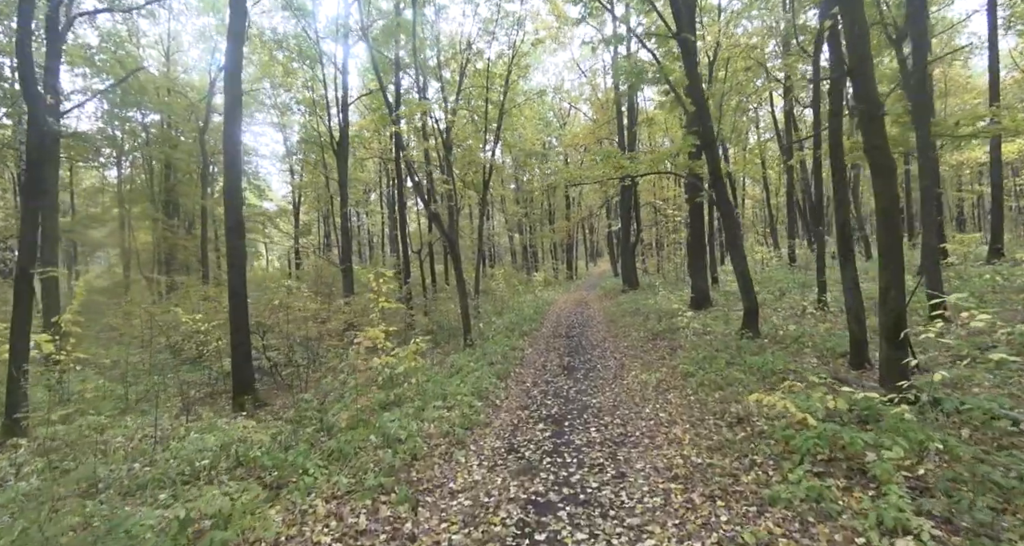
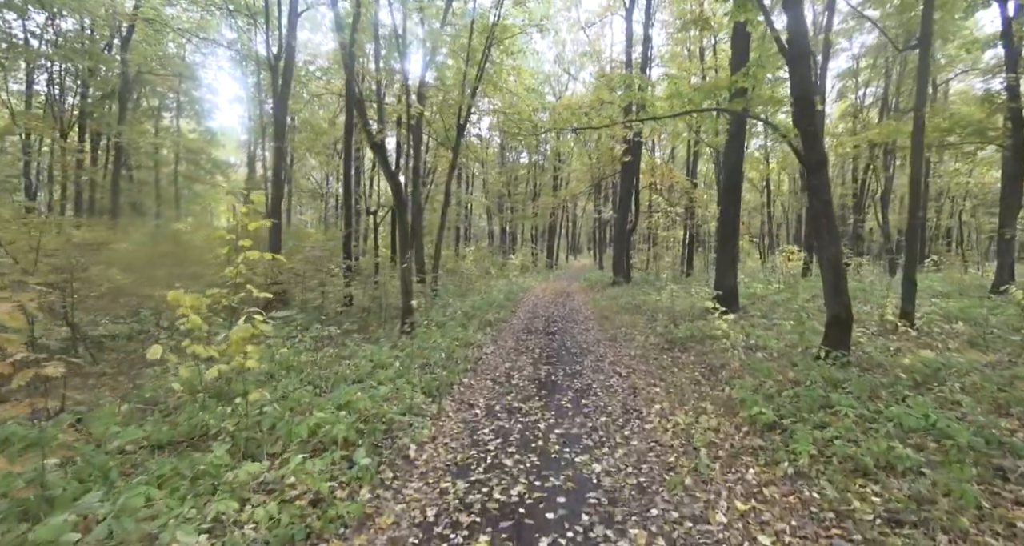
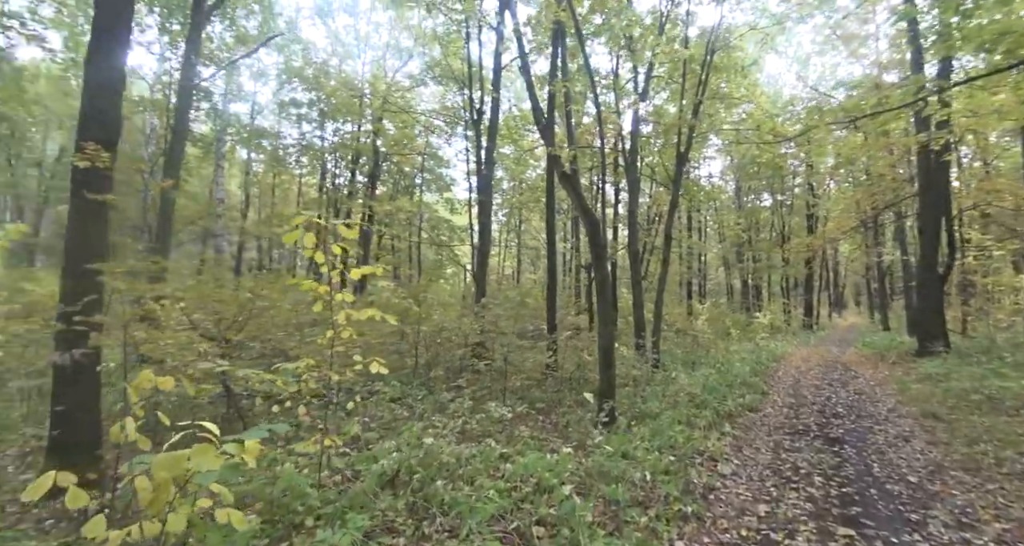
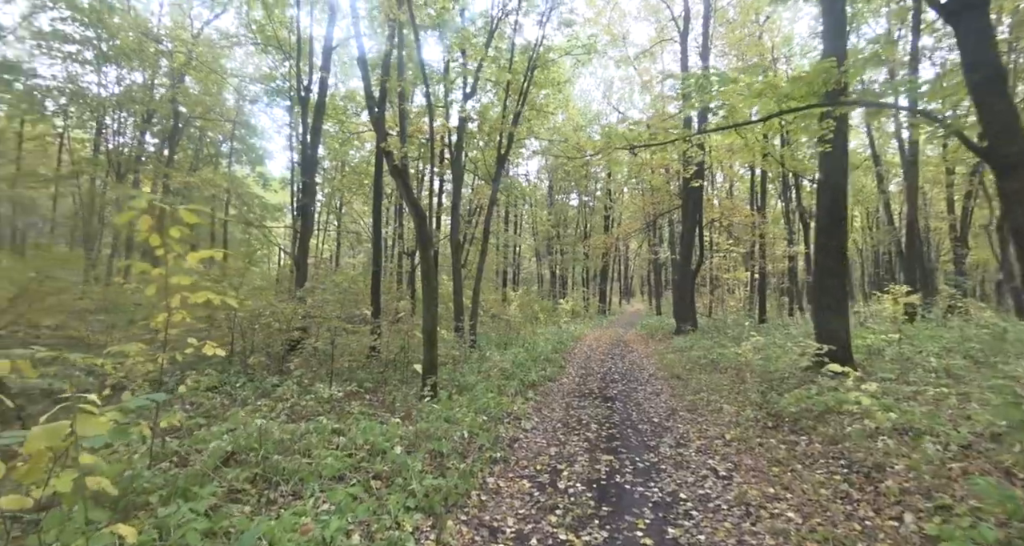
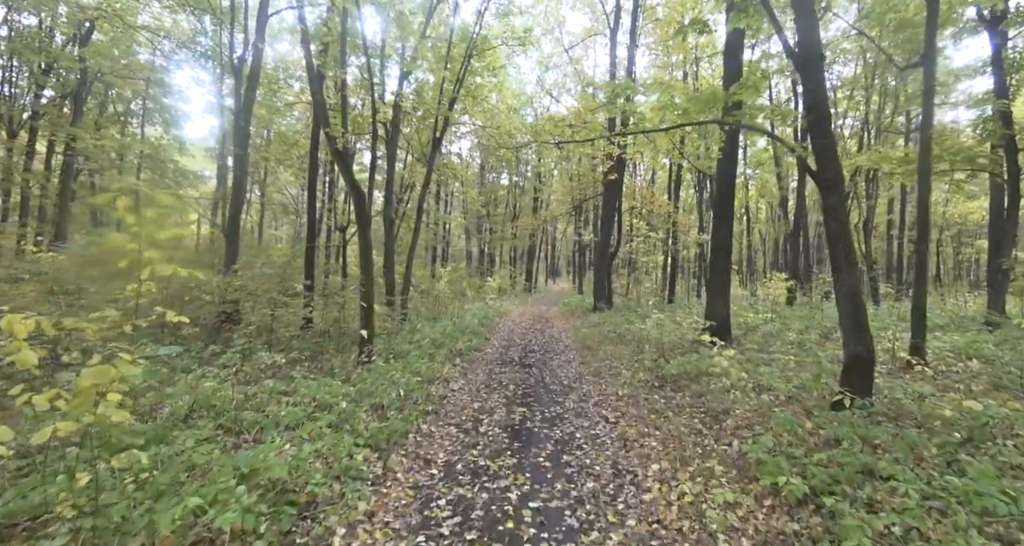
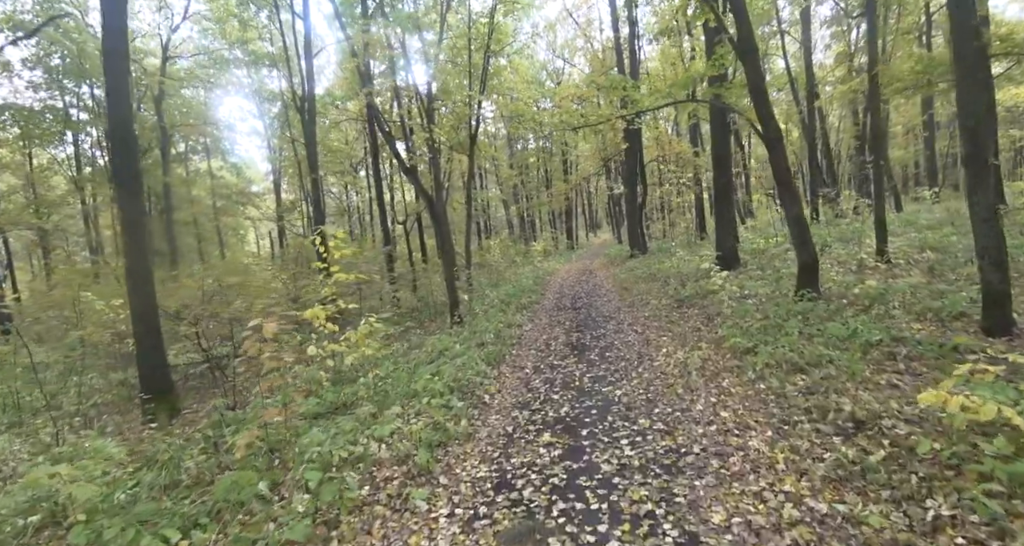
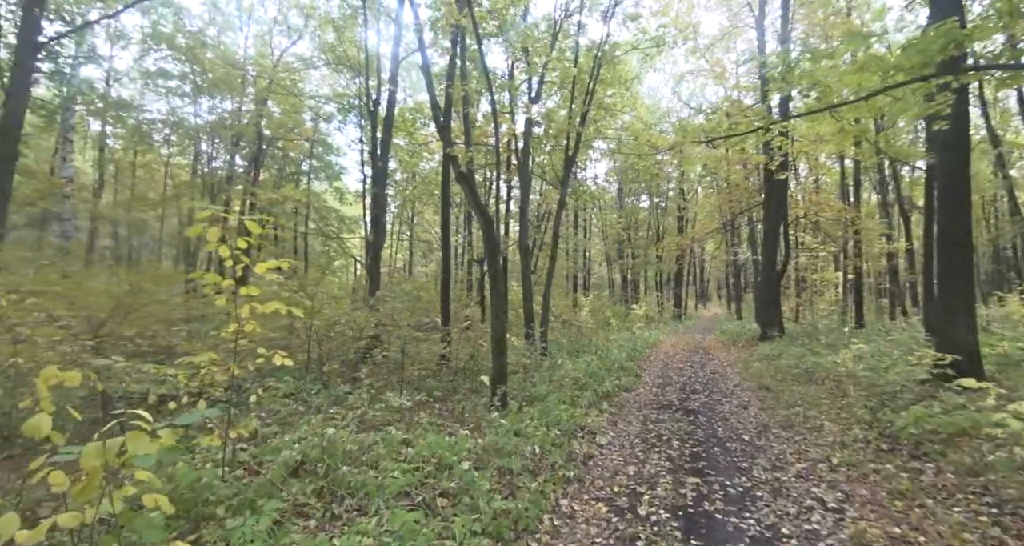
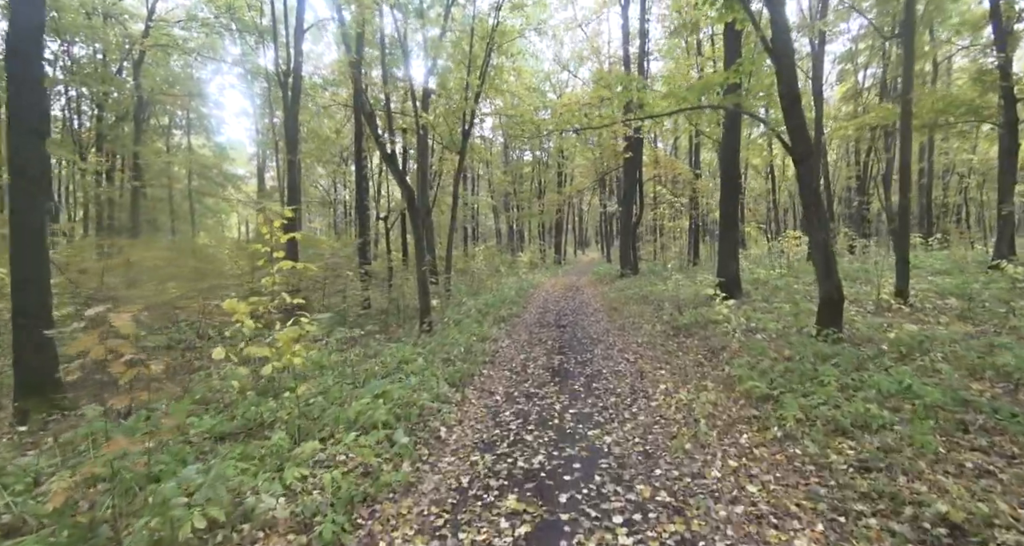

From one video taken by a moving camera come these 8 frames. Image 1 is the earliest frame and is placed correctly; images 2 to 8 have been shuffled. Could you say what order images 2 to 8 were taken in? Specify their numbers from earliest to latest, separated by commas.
6, 8, 2, 5, 4, 7, 3
